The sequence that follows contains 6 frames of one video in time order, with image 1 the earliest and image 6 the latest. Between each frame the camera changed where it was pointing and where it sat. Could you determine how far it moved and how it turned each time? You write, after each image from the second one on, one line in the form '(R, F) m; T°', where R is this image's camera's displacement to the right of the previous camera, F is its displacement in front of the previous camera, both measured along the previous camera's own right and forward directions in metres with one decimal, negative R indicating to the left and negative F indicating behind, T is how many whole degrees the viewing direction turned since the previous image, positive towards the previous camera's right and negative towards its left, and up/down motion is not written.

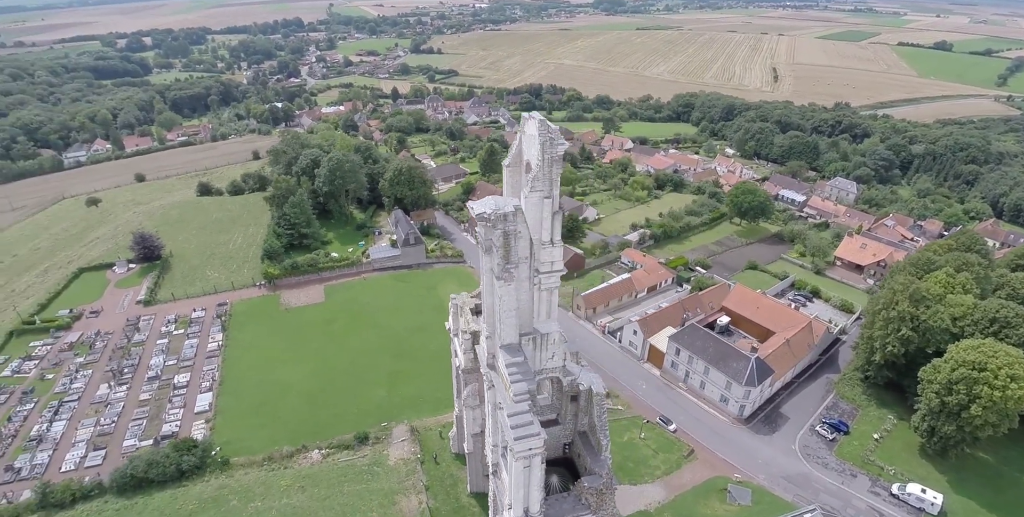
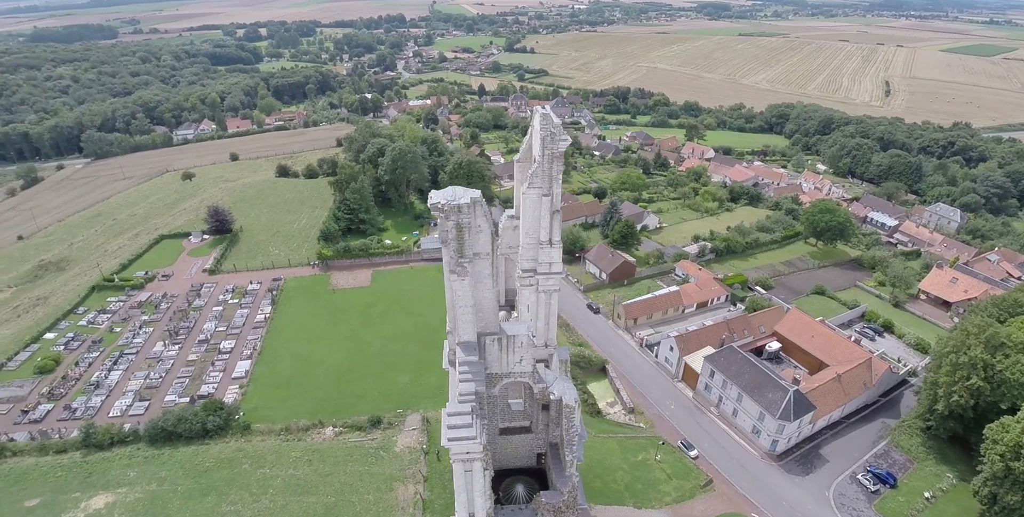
(+2.5, +1.0) m; -8°
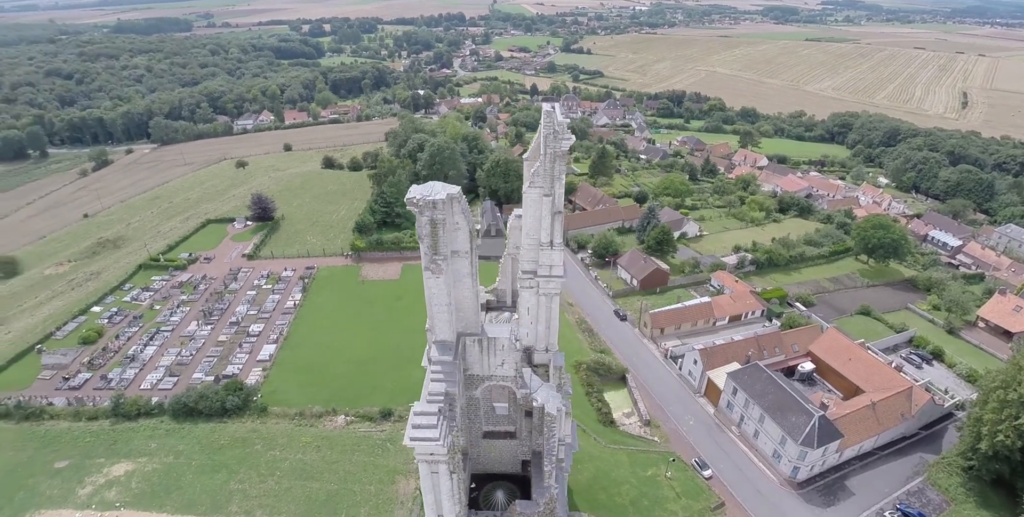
(+1.4, +0.5) m; -5°
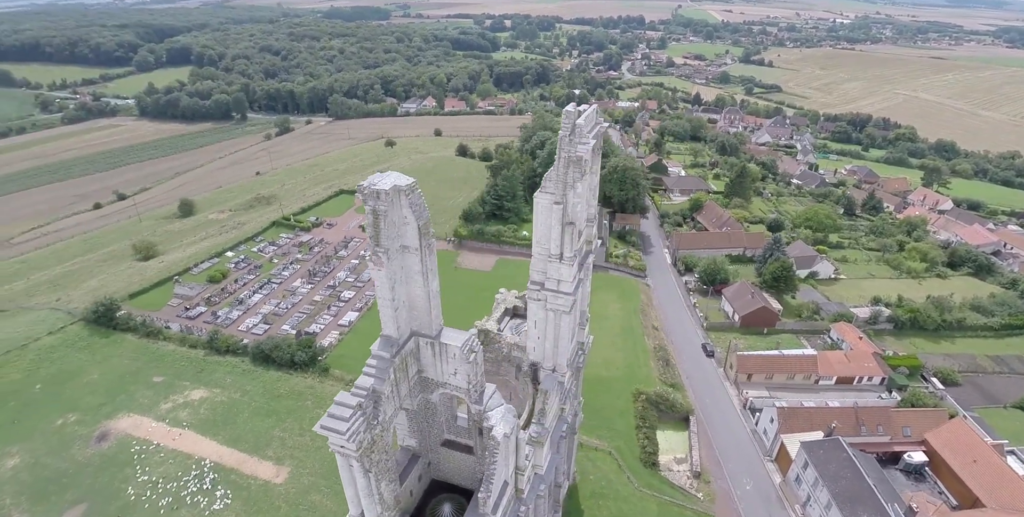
(+3.5, +1.3) m; -14°
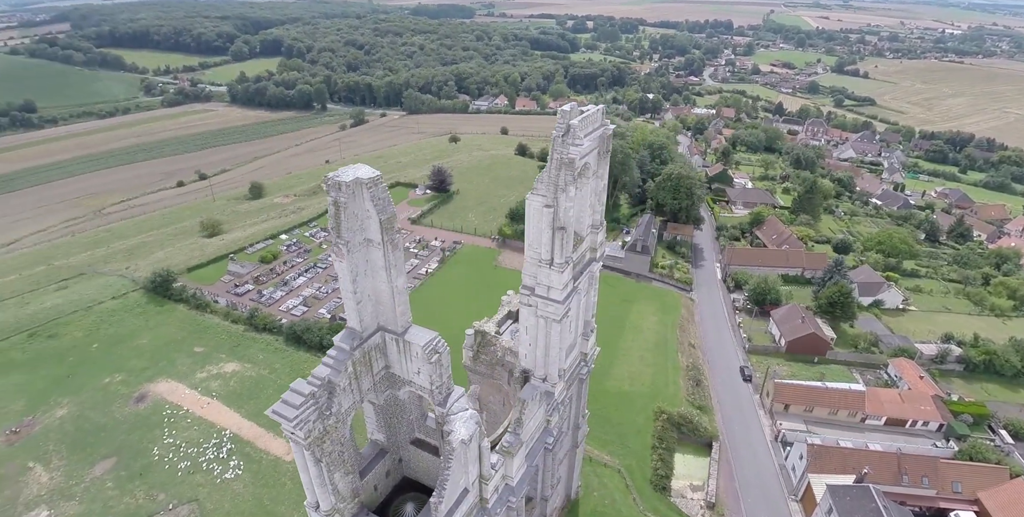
(+2.0, +0.4) m; -6°
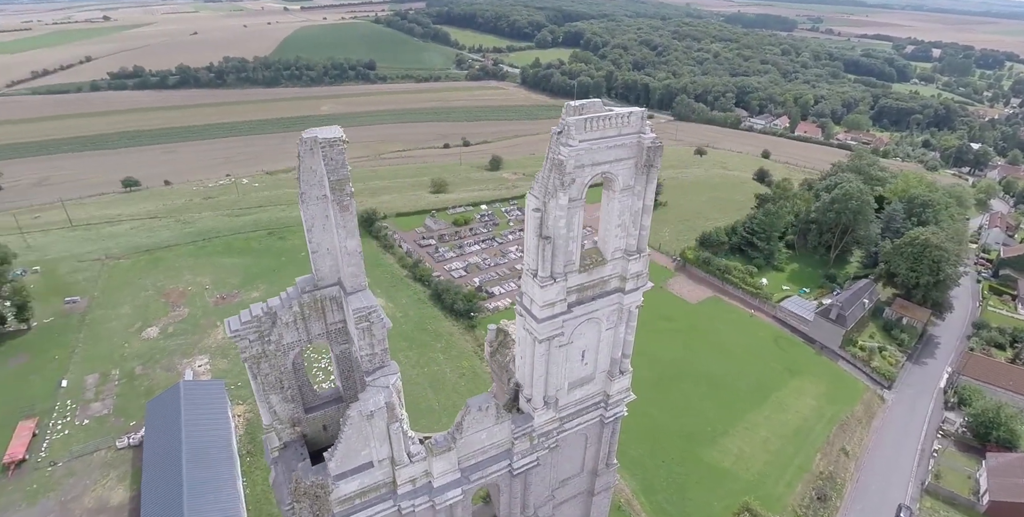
(+6.2, +1.6) m; -24°
